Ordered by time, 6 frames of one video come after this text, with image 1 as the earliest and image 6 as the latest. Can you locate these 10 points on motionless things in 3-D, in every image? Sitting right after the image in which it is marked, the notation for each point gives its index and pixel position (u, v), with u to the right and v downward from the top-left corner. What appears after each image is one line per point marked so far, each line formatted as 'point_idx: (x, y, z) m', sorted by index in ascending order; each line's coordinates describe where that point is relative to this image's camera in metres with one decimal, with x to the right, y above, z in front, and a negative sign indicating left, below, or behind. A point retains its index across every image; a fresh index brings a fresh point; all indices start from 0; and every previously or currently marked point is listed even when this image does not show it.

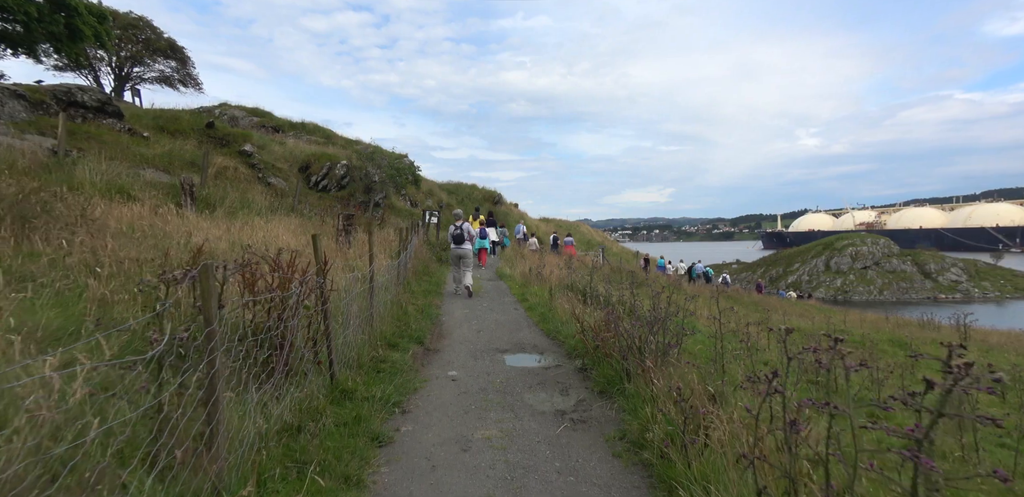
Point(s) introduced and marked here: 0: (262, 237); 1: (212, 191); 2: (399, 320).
0: (-4.4, +0.1, +8.7) m
1: (-8.1, +1.5, +13.3) m
2: (-1.8, -1.1, +7.8) m
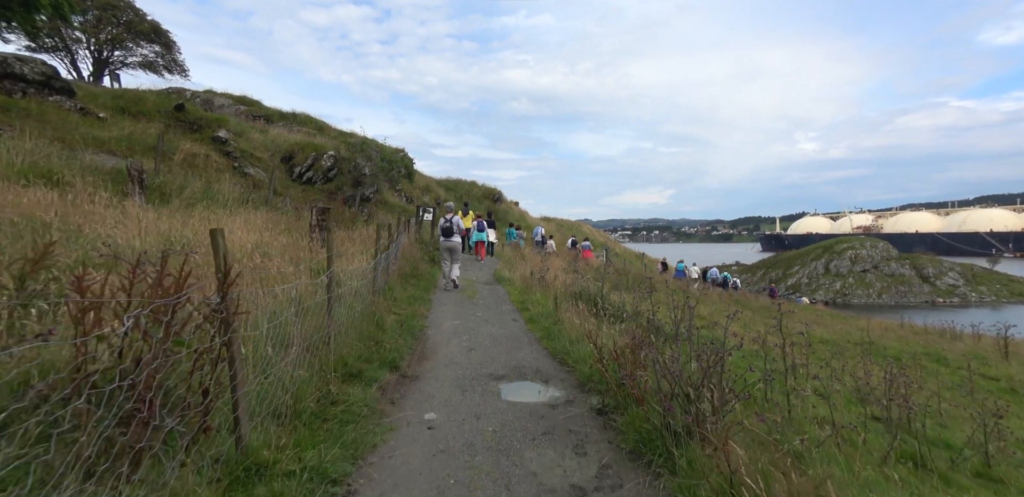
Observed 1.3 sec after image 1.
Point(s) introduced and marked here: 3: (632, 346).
0: (-4.4, +0.1, +7.2) m
1: (-8.1, +1.6, +11.7) m
2: (-1.8, -1.1, +6.3) m
3: (+1.1, -0.9, +4.4) m
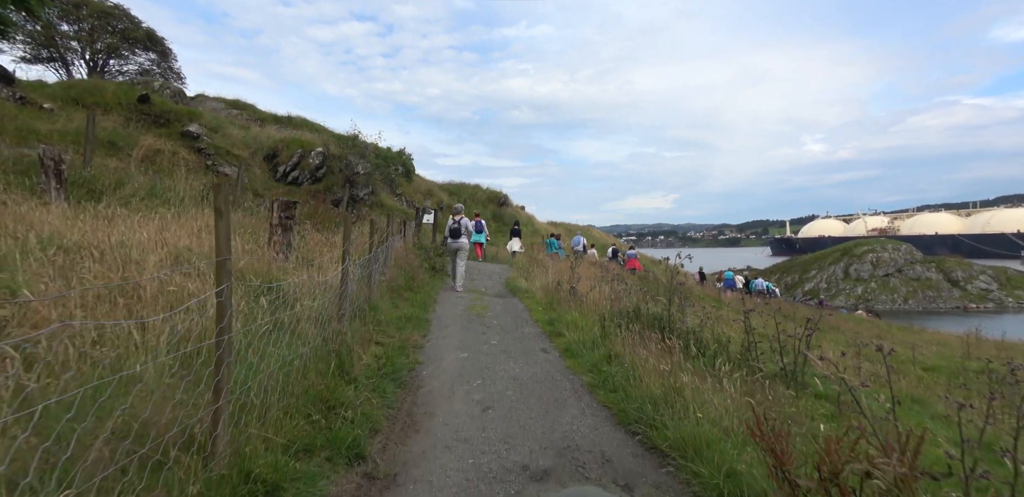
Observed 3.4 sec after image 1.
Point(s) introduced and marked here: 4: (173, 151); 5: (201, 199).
0: (-4.0, 0.0, +4.8) m
1: (-7.7, +1.4, +9.4) m
2: (-1.4, -1.1, +3.8) m
3: (+1.4, -0.8, +1.9) m
4: (-8.8, +2.5, +13.1) m
5: (-6.2, +1.0, +10.0) m
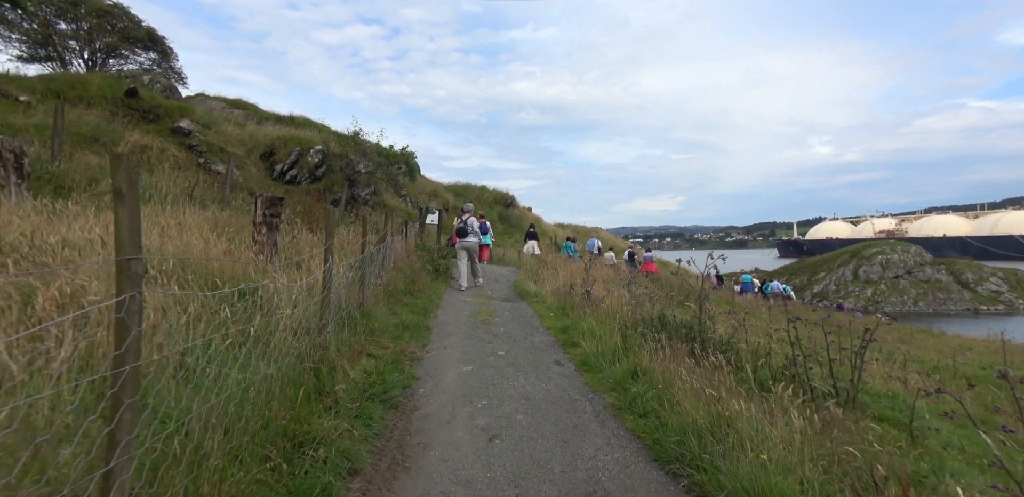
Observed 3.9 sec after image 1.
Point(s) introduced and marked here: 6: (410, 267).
0: (-4.0, 0.0, +4.1) m
1: (-7.6, +1.4, +8.7) m
2: (-1.4, -1.1, +3.1) m
3: (+1.4, -0.8, +1.1) m
4: (-8.7, +2.5, +12.4) m
5: (-6.1, +1.0, +9.4) m
6: (-2.1, -0.4, +10.3) m
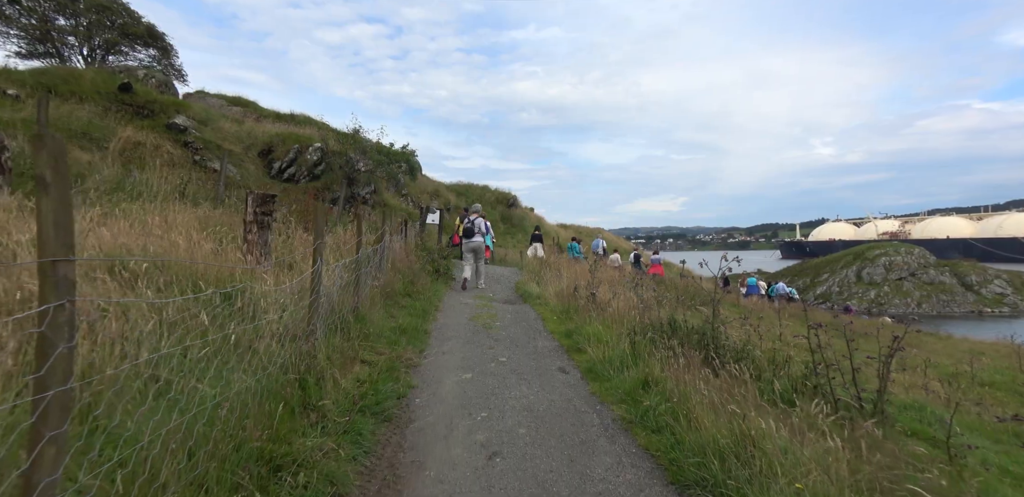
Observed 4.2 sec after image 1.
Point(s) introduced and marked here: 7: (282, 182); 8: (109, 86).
0: (-3.9, 0.0, +3.7) m
1: (-7.5, +1.4, +8.4) m
2: (-1.3, -1.1, +2.8) m
3: (+1.5, -0.8, +0.8) m
4: (-8.6, +2.5, +12.1) m
5: (-6.1, +1.0, +9.1) m
6: (-2.0, -0.4, +10.0) m
7: (-7.0, +2.0, +15.3) m
8: (-11.1, +4.5, +13.9) m
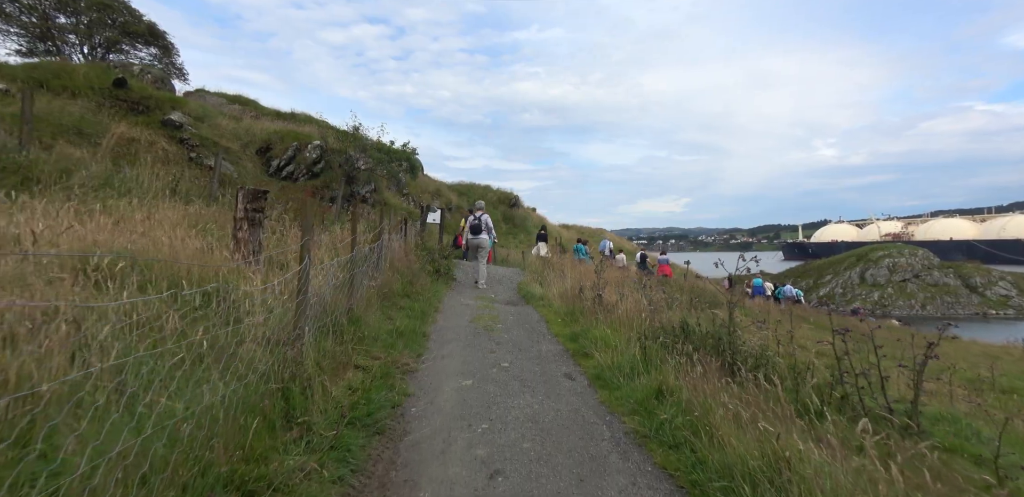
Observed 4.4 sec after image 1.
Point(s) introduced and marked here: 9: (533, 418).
0: (-3.9, +0.1, +3.4) m
1: (-7.5, +1.4, +8.1) m
2: (-1.3, -1.1, +2.4) m
3: (+1.5, -0.8, +0.4) m
4: (-8.5, +2.5, +11.8) m
5: (-6.0, +1.0, +8.8) m
6: (-2.0, -0.4, +9.7) m
7: (-7.0, +2.1, +15.0) m
8: (-11.1, +4.5, +13.6) m
9: (+0.2, -1.4, +4.1) m
